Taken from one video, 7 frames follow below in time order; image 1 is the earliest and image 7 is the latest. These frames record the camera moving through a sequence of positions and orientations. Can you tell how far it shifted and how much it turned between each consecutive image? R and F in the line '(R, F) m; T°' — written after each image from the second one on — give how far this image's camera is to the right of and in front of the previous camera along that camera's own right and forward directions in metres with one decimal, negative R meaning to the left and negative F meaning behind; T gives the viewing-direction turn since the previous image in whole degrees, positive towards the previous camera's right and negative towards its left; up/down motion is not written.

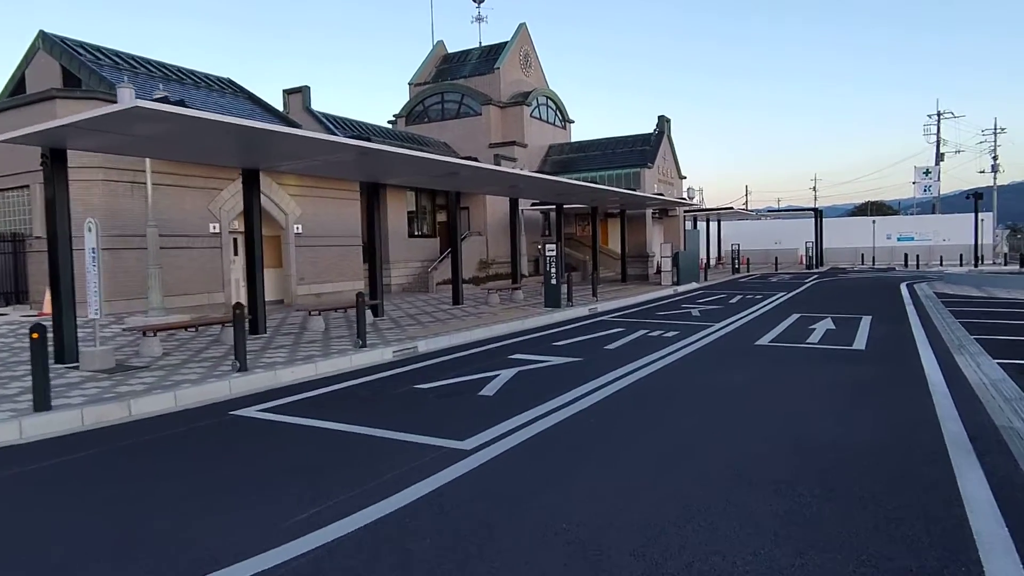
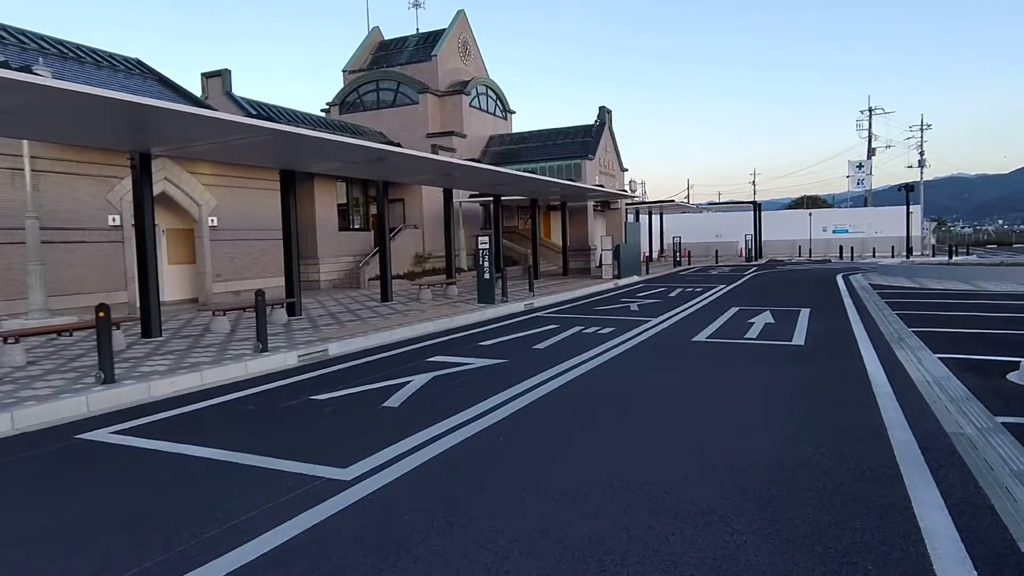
(+0.4, +0.9) m; +4°
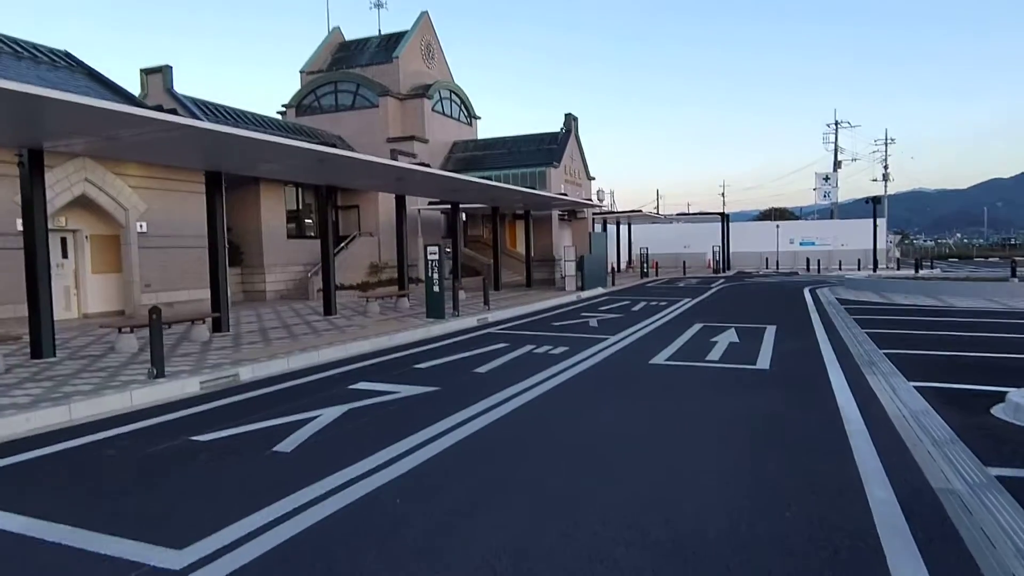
(+0.5, +1.1) m; +2°
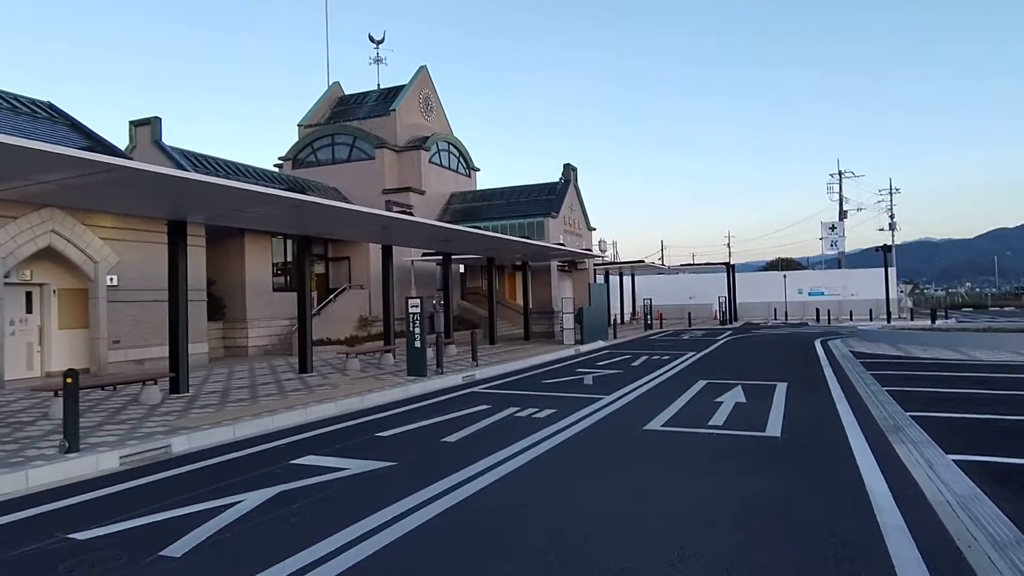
(+0.5, +1.1) m; -1°
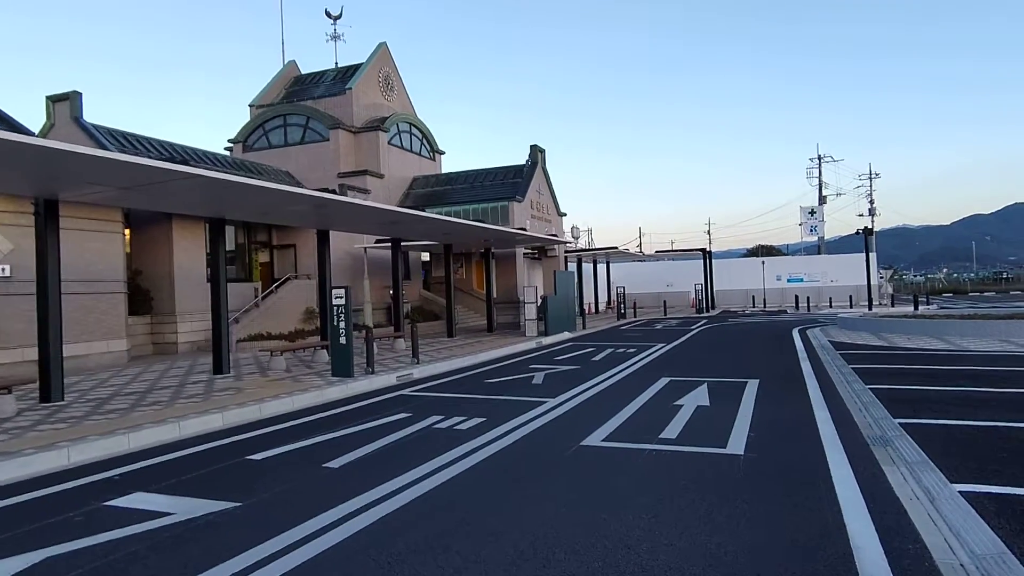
(+0.9, +1.7) m; +1°
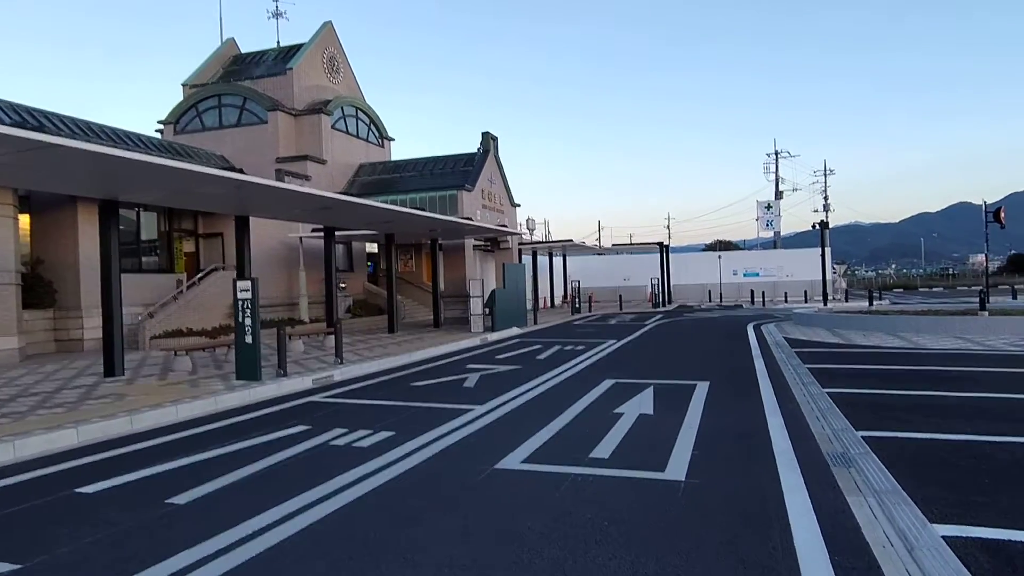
(+0.6, +1.3) m; +3°
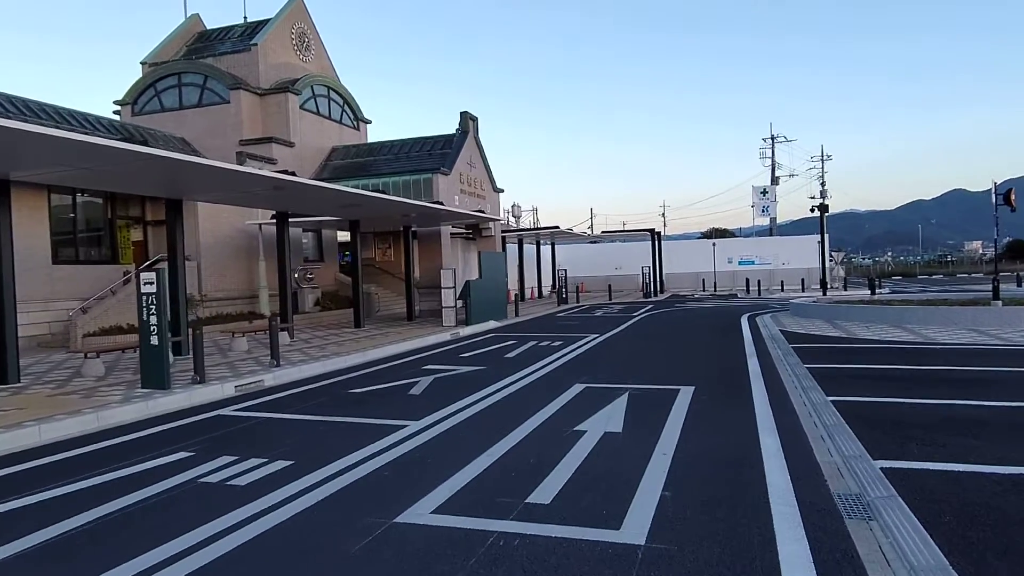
(+0.7, +1.7) m; 0°
